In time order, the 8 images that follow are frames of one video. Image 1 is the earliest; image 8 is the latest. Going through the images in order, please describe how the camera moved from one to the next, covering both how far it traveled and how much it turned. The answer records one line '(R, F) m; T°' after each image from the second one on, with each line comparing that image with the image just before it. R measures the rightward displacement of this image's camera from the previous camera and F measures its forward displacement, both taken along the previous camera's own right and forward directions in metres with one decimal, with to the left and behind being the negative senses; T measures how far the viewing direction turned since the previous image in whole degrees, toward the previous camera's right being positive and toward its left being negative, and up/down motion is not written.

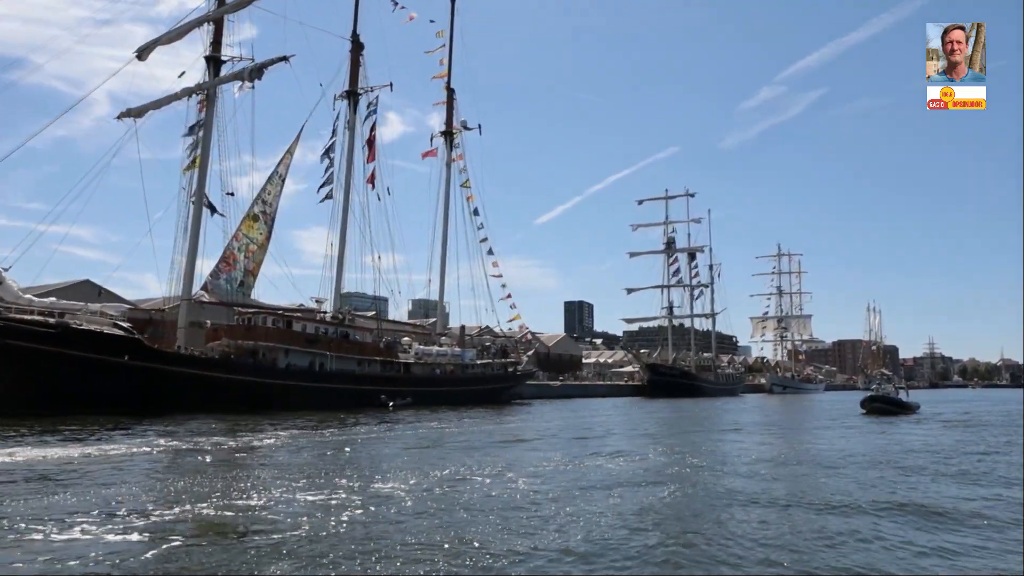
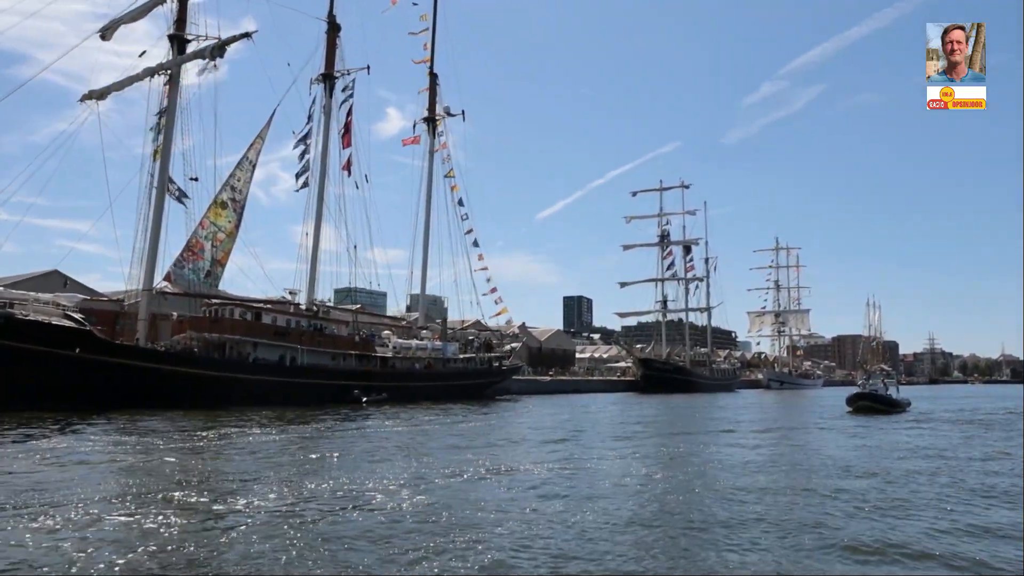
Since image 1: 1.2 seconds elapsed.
(+1.1, +1.7) m; 0°
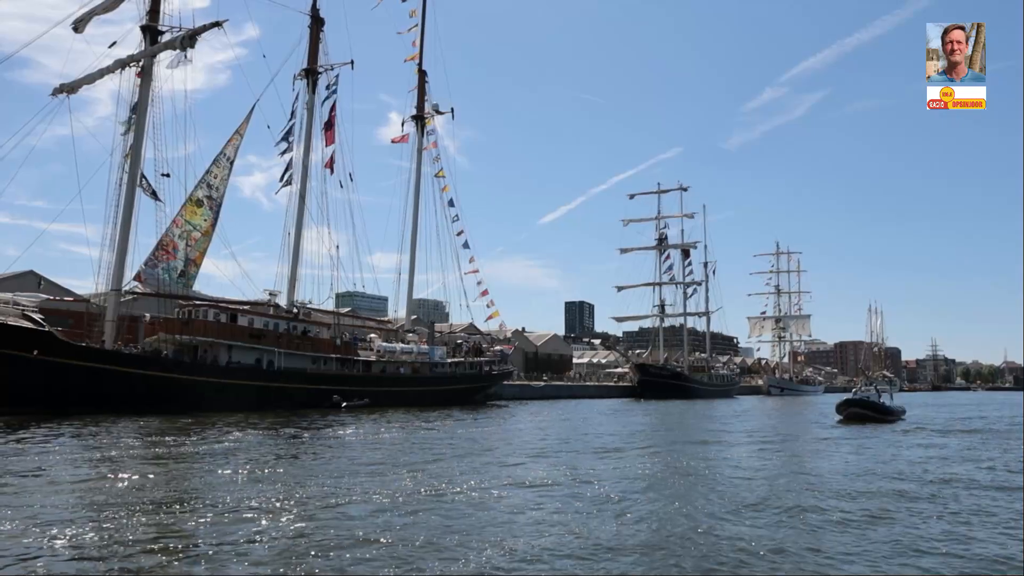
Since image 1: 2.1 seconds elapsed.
(+0.9, +1.4) m; 0°
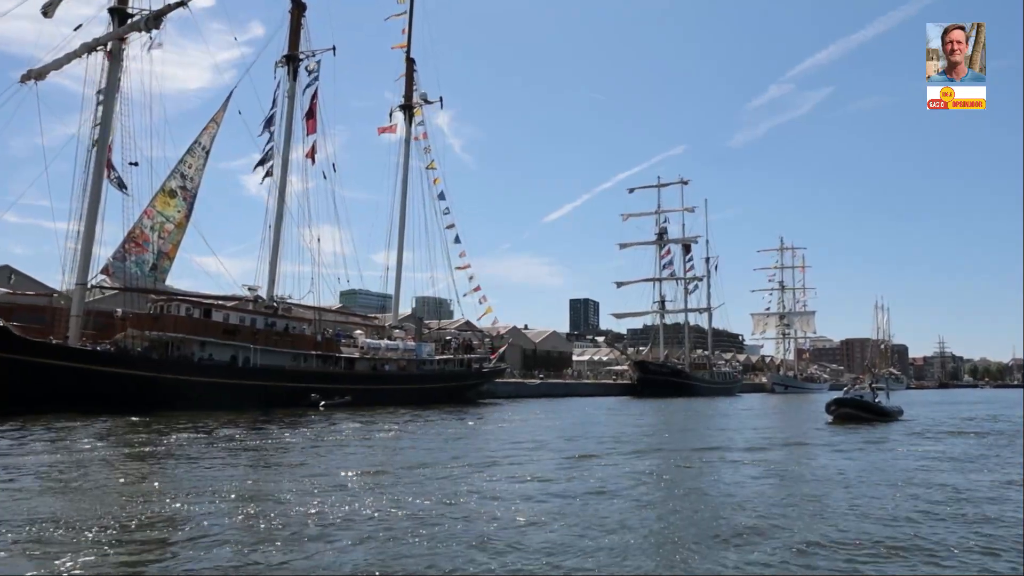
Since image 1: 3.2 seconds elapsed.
(+1.0, +1.5) m; 0°
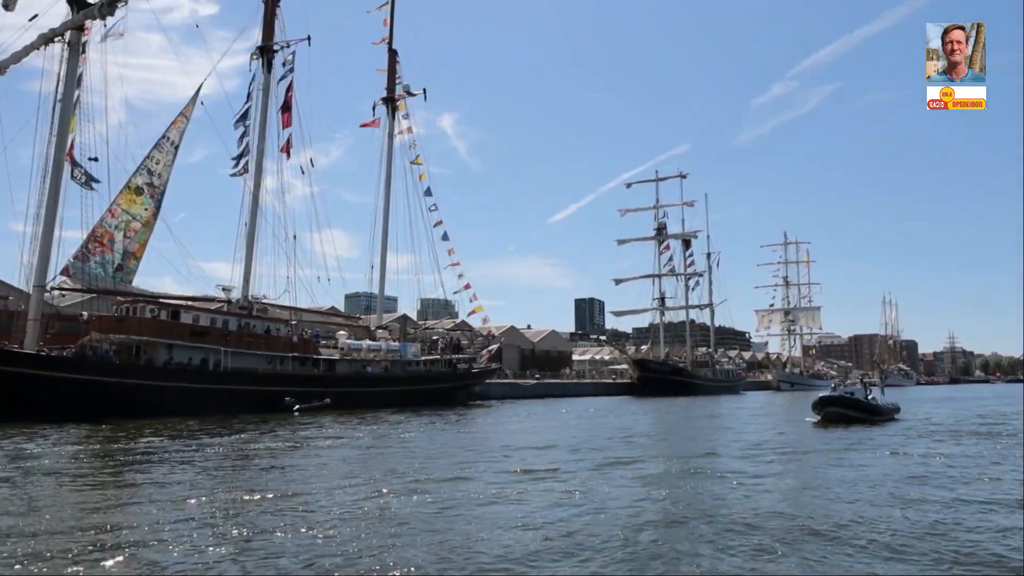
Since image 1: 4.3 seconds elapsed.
(+1.2, +1.7) m; -1°
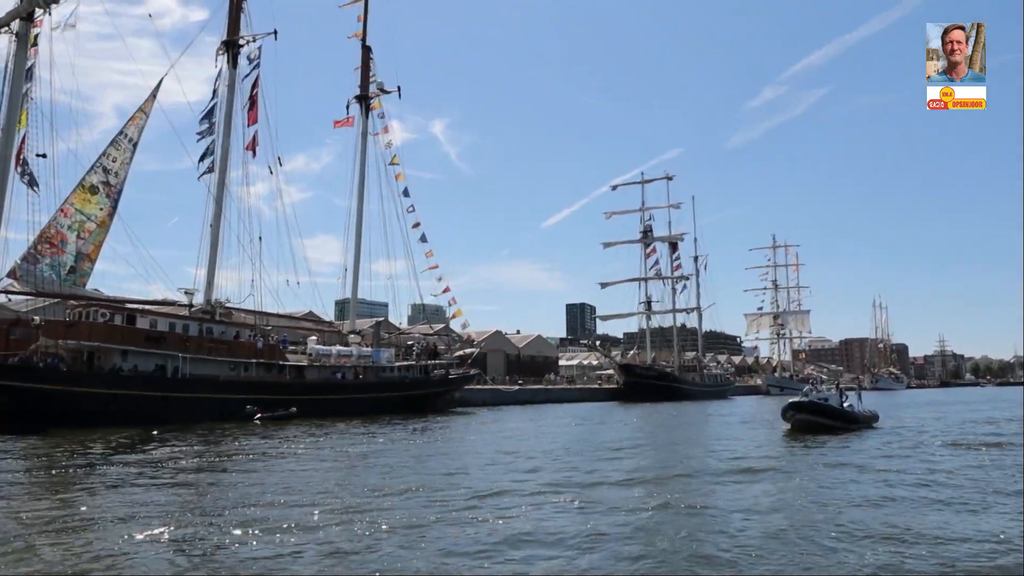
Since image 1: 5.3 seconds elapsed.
(+0.9, +1.4) m; +1°
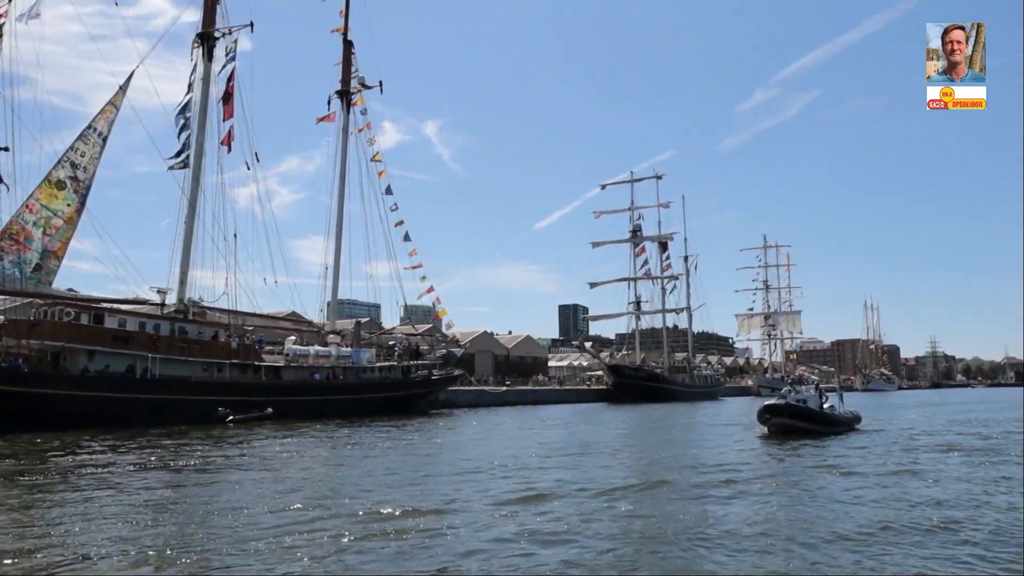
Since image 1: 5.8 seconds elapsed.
(+0.6, +0.9) m; +1°
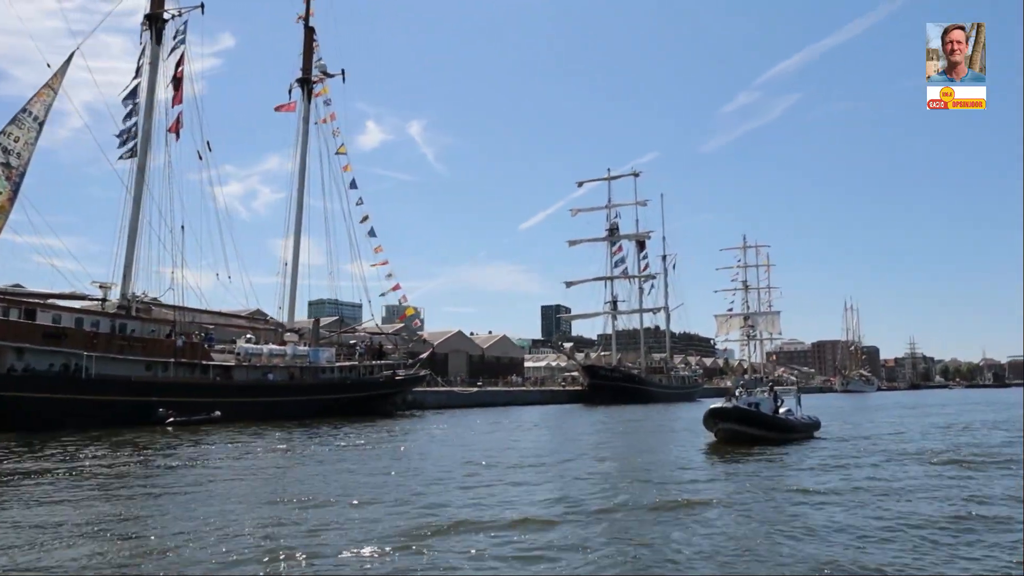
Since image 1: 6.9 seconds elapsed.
(+1.0, +1.6) m; +1°
